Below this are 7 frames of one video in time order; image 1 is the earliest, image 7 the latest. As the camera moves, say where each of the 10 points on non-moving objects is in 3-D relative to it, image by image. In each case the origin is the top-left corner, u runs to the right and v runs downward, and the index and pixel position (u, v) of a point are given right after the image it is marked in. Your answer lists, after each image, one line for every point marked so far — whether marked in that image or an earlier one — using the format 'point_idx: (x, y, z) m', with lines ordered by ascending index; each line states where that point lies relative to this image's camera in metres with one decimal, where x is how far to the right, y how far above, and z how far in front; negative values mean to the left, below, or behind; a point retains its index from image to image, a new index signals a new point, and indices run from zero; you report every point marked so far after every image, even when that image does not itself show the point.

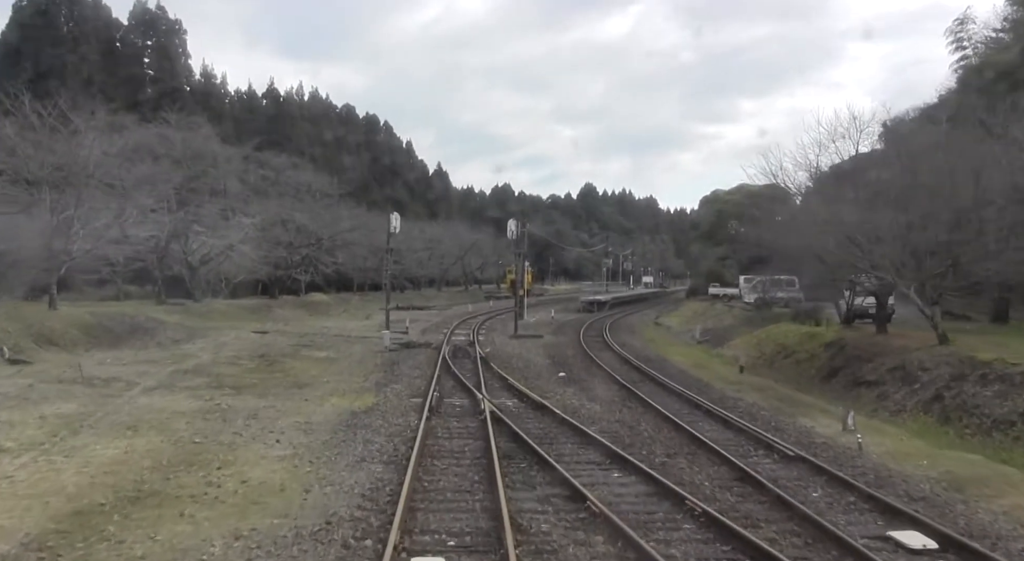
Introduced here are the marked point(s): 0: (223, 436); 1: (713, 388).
0: (-4.2, -2.2, +11.6) m
1: (+4.4, -2.3, +17.3) m
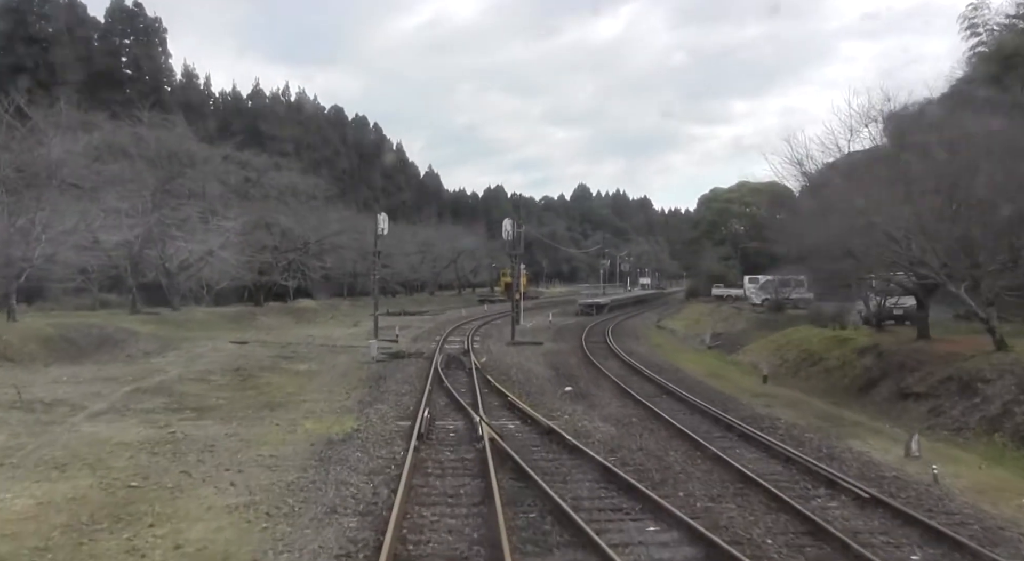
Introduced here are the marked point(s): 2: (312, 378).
0: (-4.1, -2.3, +9.6) m
1: (+4.4, -2.3, +15.3) m
2: (-4.8, -2.4, +19.5) m
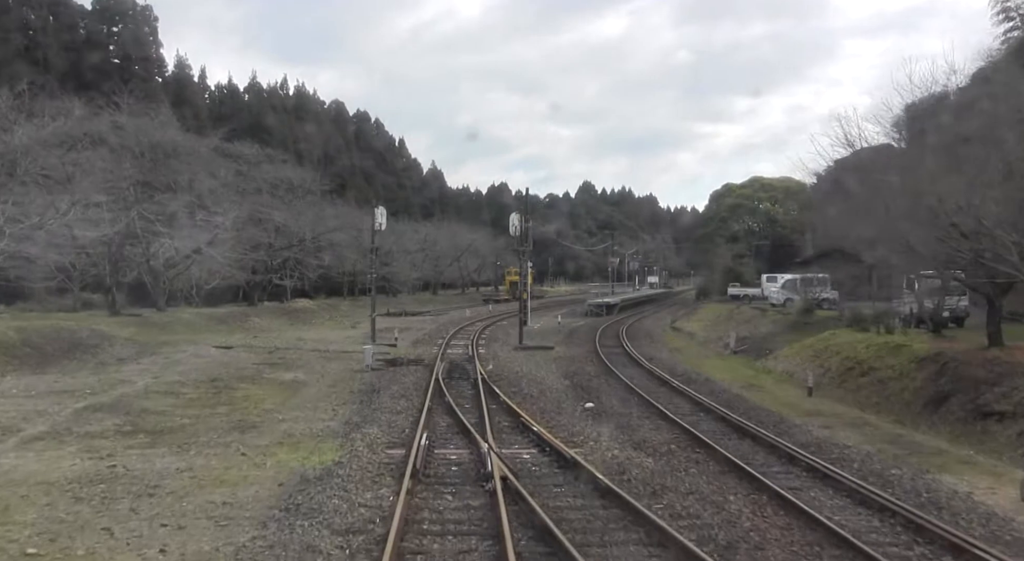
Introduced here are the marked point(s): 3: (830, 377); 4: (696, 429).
0: (-3.9, -2.3, +7.4) m
1: (+4.6, -2.3, +13.1) m
2: (-4.6, -2.4, +17.3) m
3: (+7.2, -2.2, +18.2) m
4: (+2.9, -2.3, +12.4) m
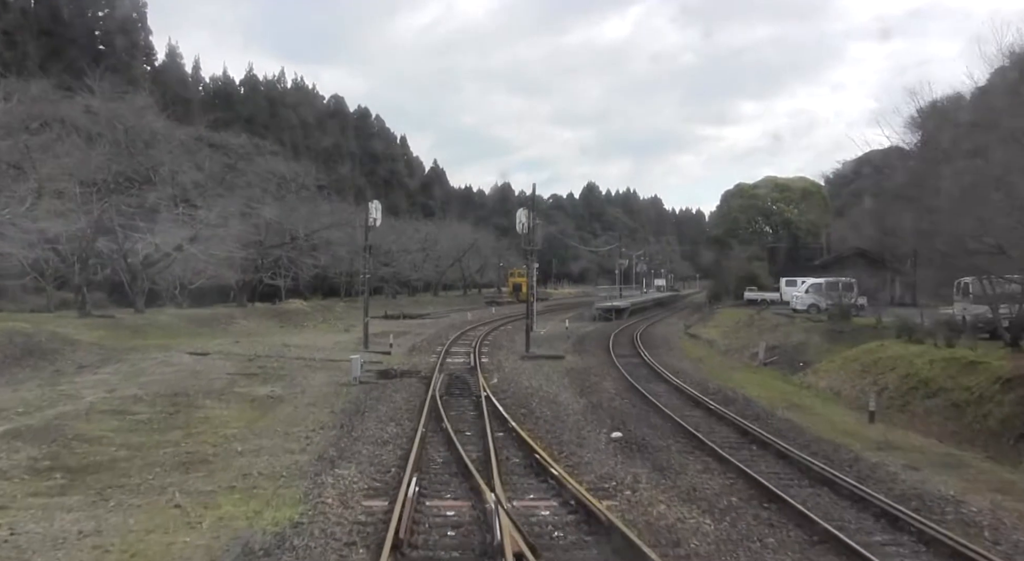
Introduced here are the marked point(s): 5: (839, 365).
0: (-3.8, -2.3, +4.9) m
1: (+4.7, -2.4, +10.6) m
2: (-4.4, -2.4, +14.8) m
3: (+7.4, -2.3, +15.7) m
4: (+3.0, -2.4, +9.9) m
5: (+8.2, -2.1, +19.9) m
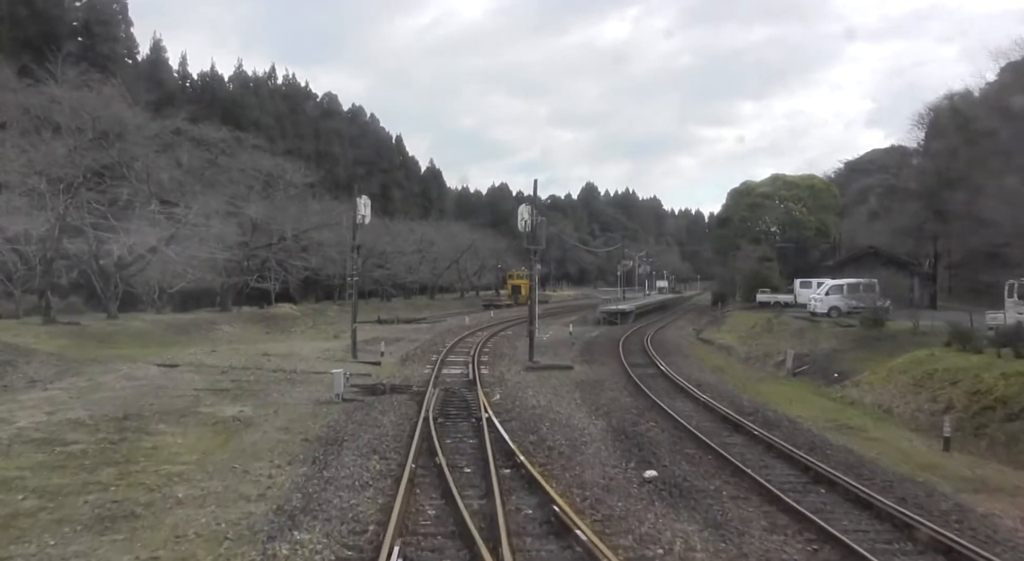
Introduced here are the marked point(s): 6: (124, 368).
0: (-3.7, -2.4, +2.6) m
1: (+4.9, -2.4, +8.4) m
2: (-4.3, -2.4, +12.6) m
3: (+7.5, -2.3, +13.5) m
4: (+3.1, -2.4, +7.7) m
5: (+8.2, -2.1, +17.7) m
6: (-9.6, -2.2, +19.8) m
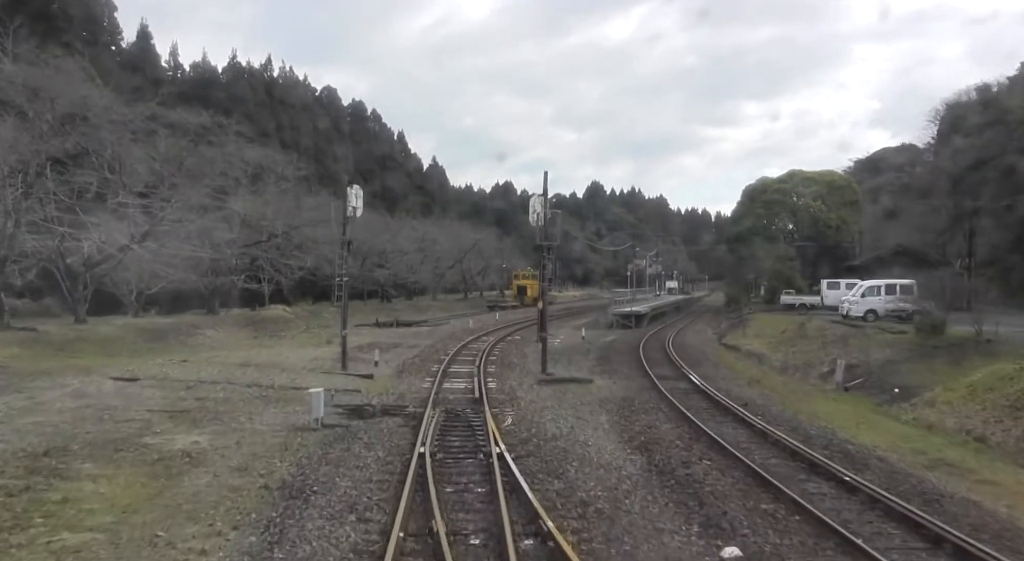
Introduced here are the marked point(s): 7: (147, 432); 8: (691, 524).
0: (-3.5, -2.4, -0.1) m
1: (+5.1, -2.4, +5.6) m
2: (-4.1, -2.5, +9.9) m
3: (+7.7, -2.3, +10.8) m
4: (+3.3, -2.4, +5.0) m
5: (+8.5, -2.1, +15.0) m
6: (-9.4, -2.2, +17.1) m
7: (-5.9, -2.4, +13.0) m
8: (+1.8, -2.4, +8.0) m
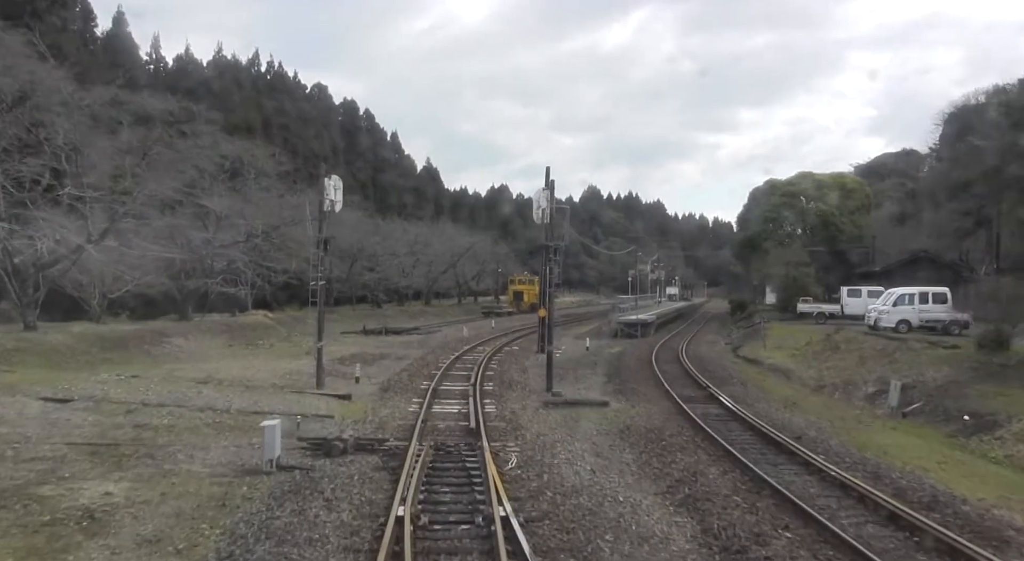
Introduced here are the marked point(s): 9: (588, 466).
0: (-3.3, -2.3, -2.8) m
1: (+5.2, -2.5, +2.9) m
2: (-4.0, -2.5, +7.1) m
3: (+7.8, -2.4, +8.1) m
4: (+3.5, -2.4, +2.3) m
5: (+8.6, -2.3, +12.3) m
6: (-9.3, -2.2, +14.4) m
7: (-5.8, -2.5, +10.2) m
8: (+1.9, -2.4, +5.2) m
9: (+1.0, -2.5, +10.6) m
